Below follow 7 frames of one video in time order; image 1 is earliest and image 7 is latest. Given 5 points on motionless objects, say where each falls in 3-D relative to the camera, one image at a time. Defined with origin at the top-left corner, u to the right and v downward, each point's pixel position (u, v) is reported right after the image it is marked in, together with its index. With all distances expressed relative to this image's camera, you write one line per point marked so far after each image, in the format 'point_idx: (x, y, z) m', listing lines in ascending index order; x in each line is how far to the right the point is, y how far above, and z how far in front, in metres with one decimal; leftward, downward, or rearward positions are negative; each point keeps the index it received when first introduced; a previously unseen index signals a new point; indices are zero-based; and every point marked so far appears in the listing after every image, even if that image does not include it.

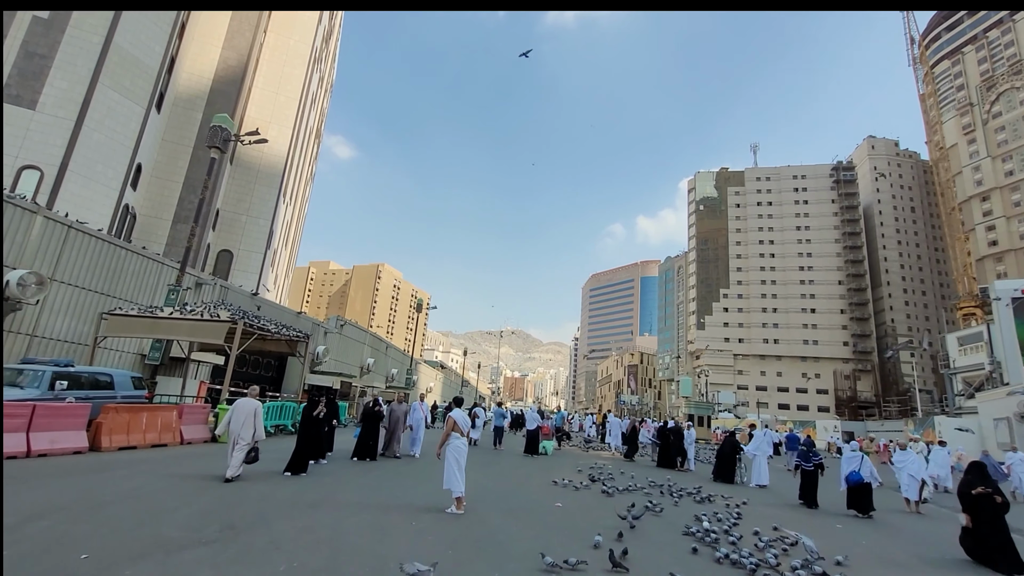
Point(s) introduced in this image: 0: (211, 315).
0: (-7.5, -0.7, +12.1) m
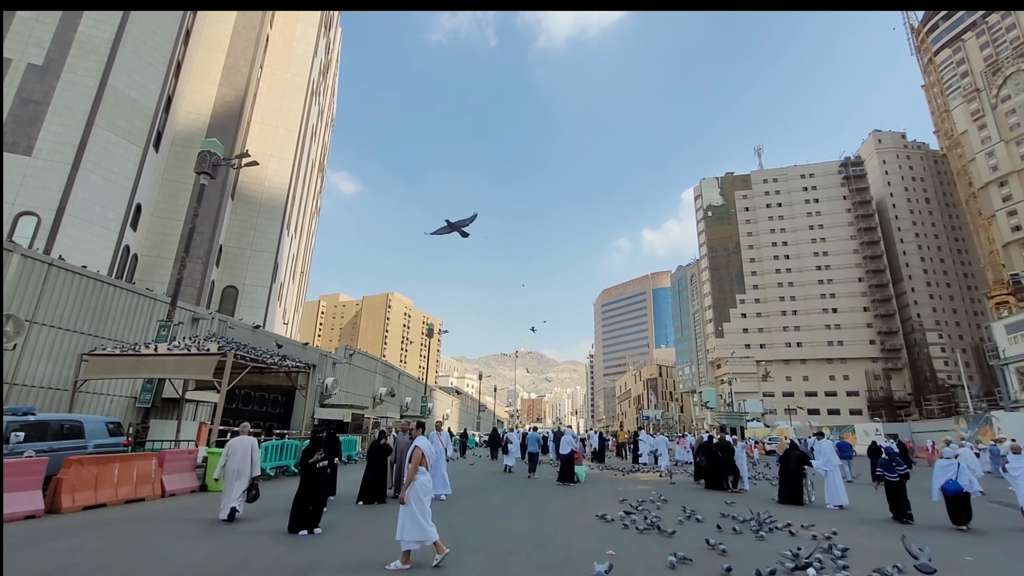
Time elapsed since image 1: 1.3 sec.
0: (-7.1, -1.4, +11.0) m
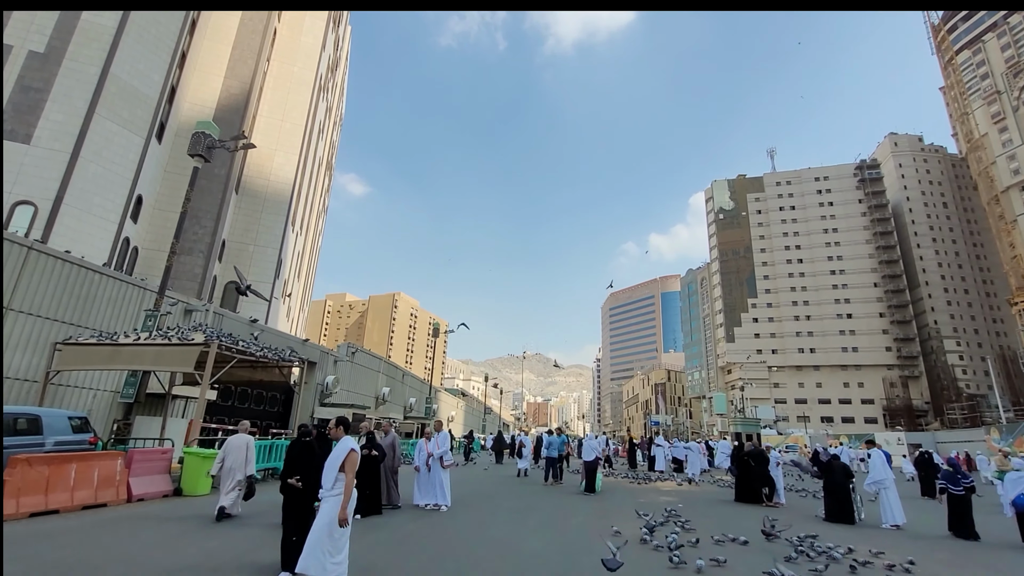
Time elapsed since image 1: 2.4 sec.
0: (-6.8, -1.1, +10.1) m
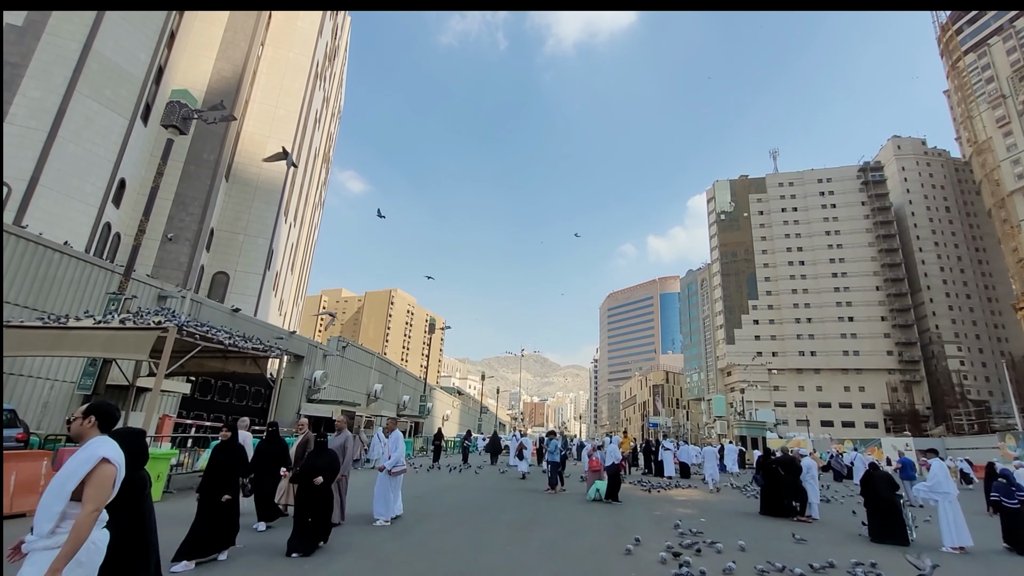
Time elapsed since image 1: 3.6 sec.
0: (-6.8, -0.6, +9.0) m
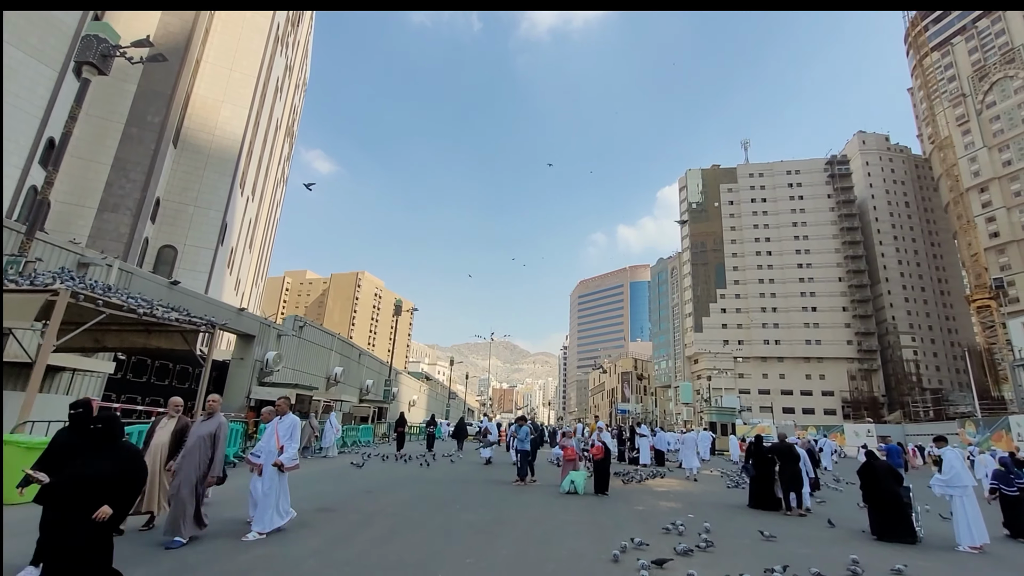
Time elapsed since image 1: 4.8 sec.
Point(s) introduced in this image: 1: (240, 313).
0: (-7.3, 0.0, +7.4) m
1: (-10.7, -1.0, +19.3) m
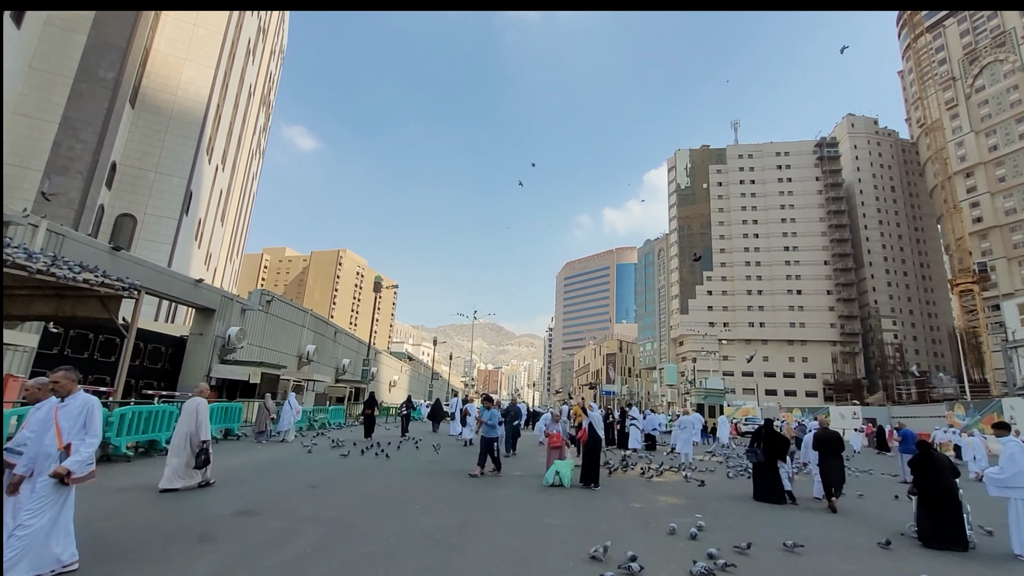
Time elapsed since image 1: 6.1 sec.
0: (-7.6, +0.7, +5.9) m
1: (-11.4, +0.1, +17.7) m
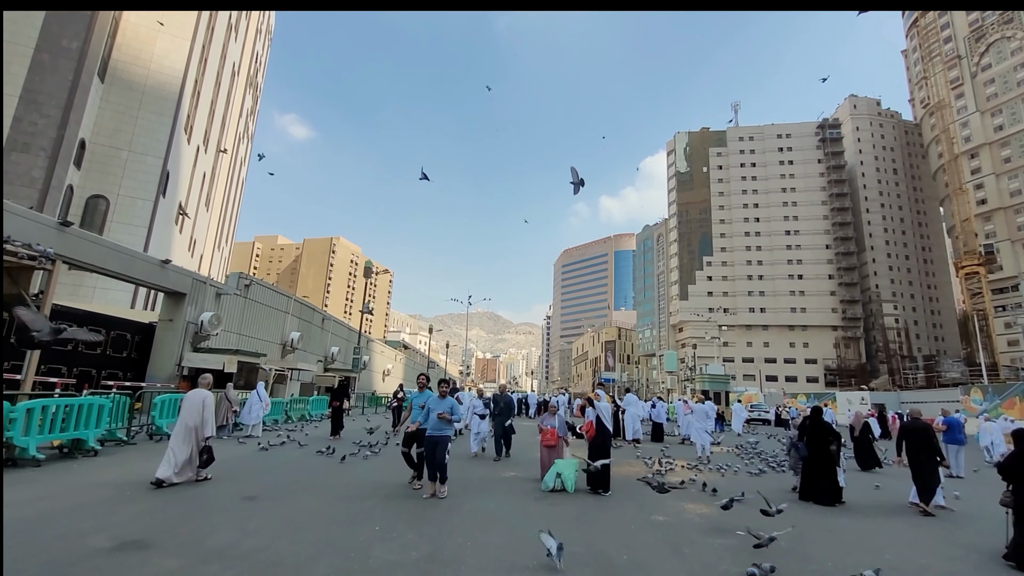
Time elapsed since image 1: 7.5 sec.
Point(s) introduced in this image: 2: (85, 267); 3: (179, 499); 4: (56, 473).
0: (-7.7, +1.0, +4.5) m
1: (-11.5, +0.7, +16.3) m
2: (-11.9, +0.8, +14.6) m
3: (-3.6, -2.3, +5.5) m
4: (-6.2, -2.5, +6.6) m
